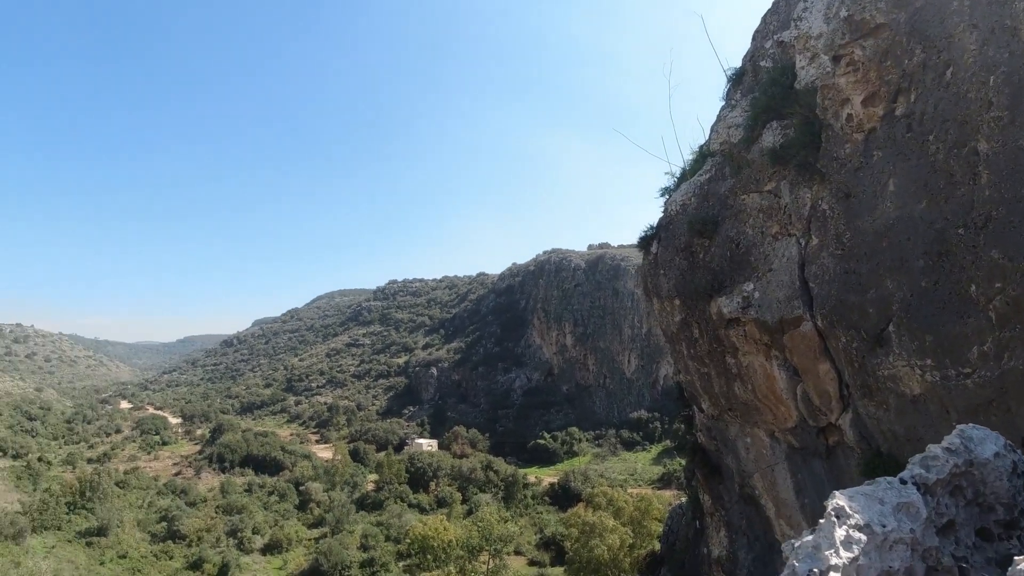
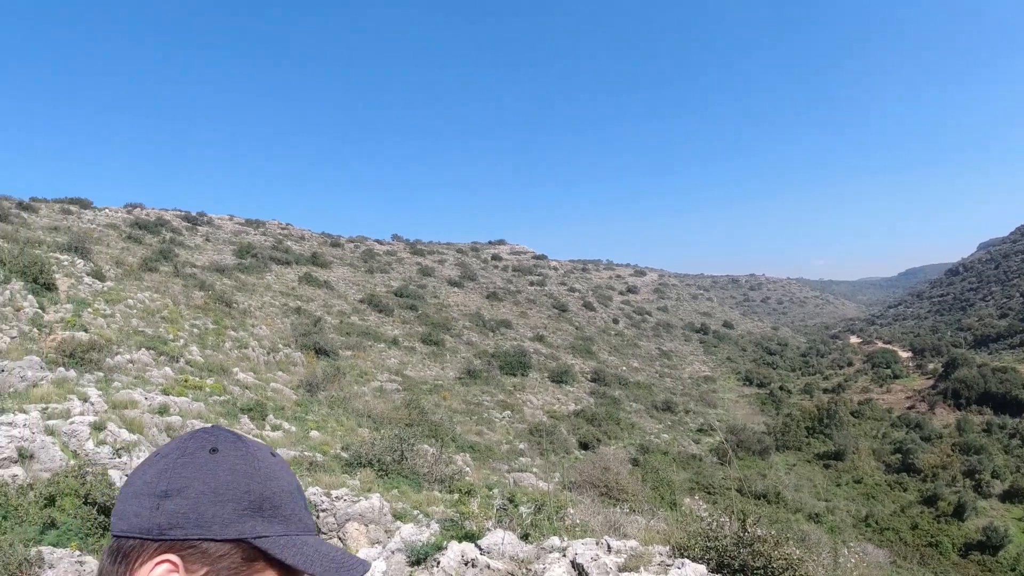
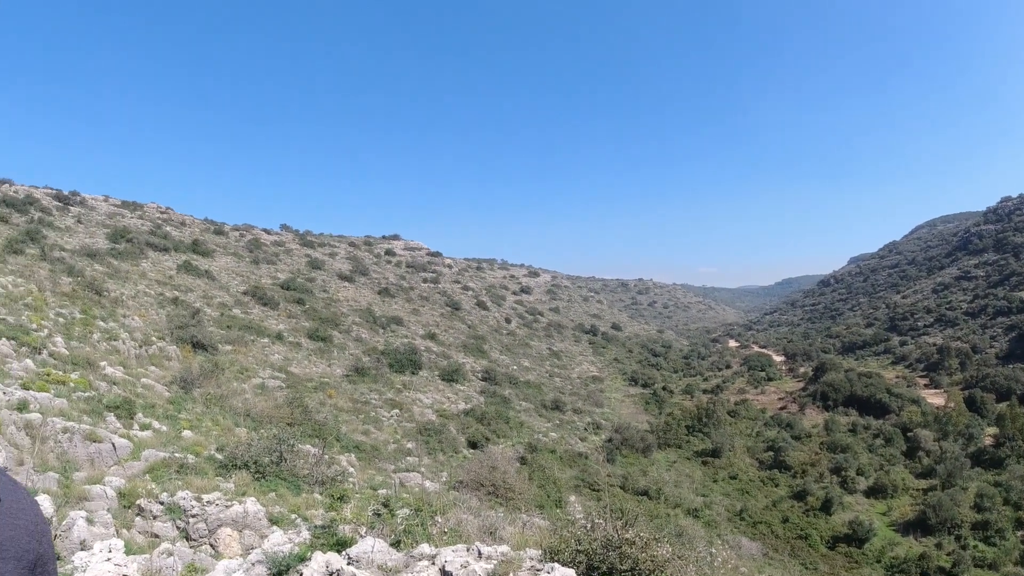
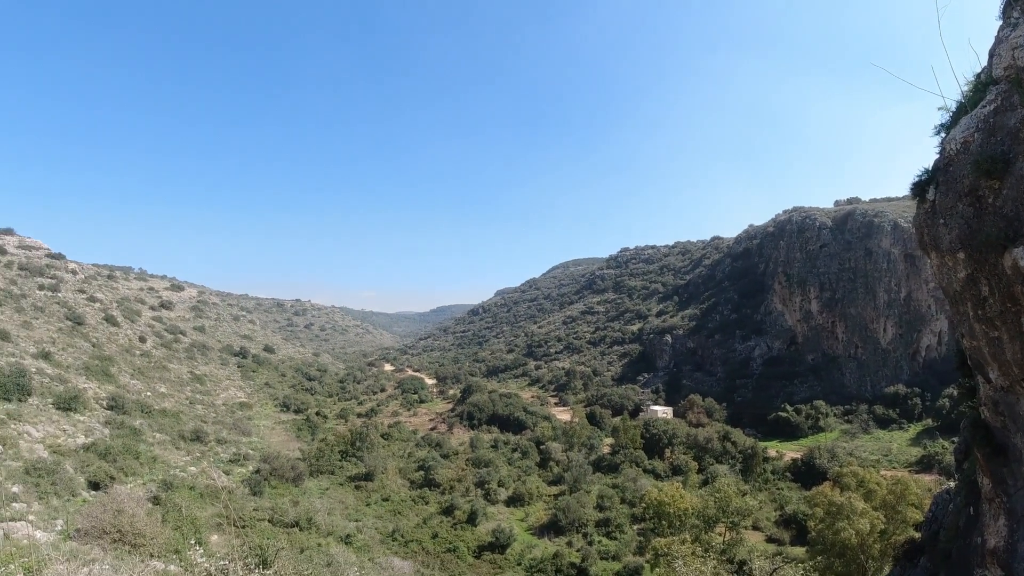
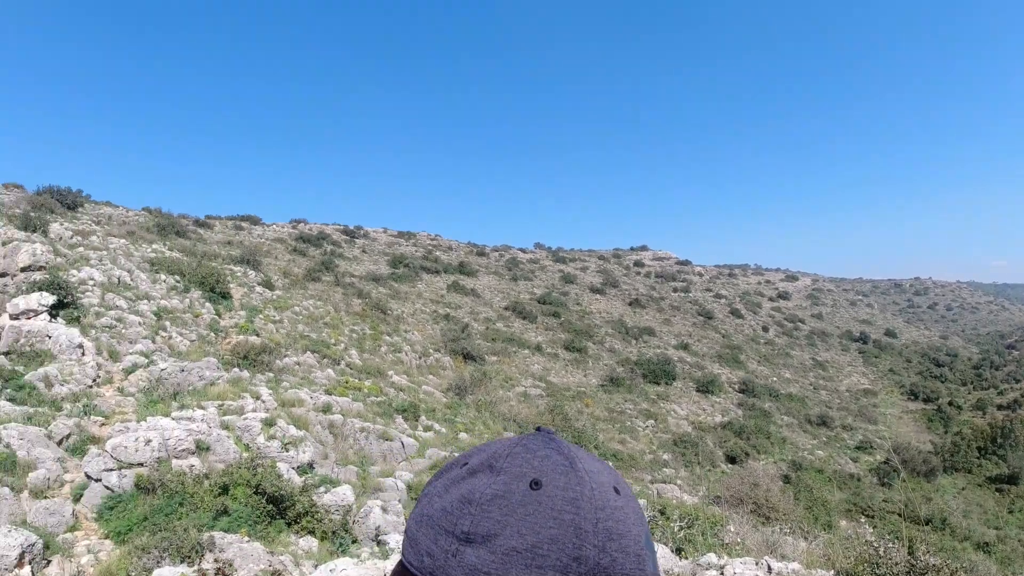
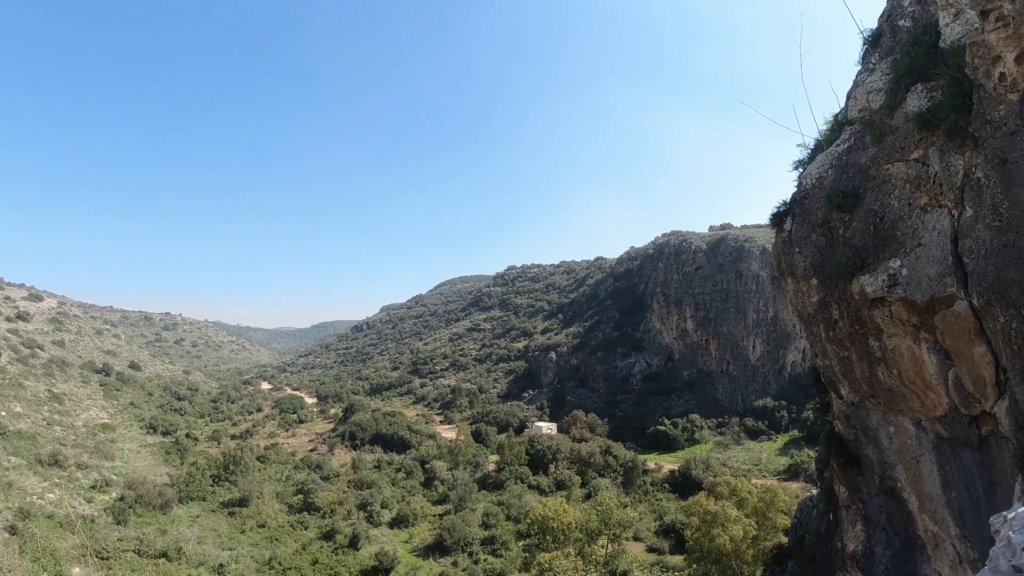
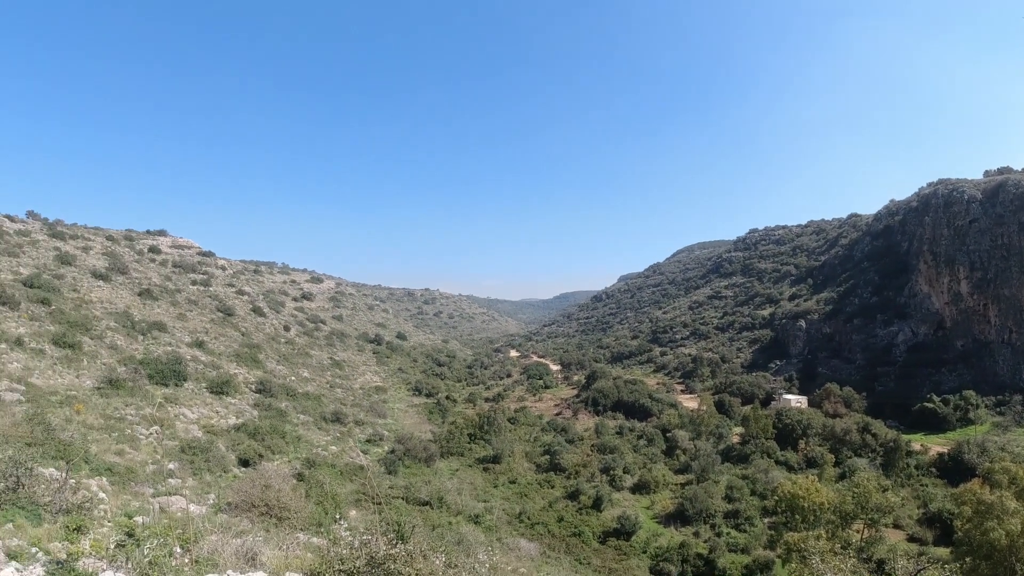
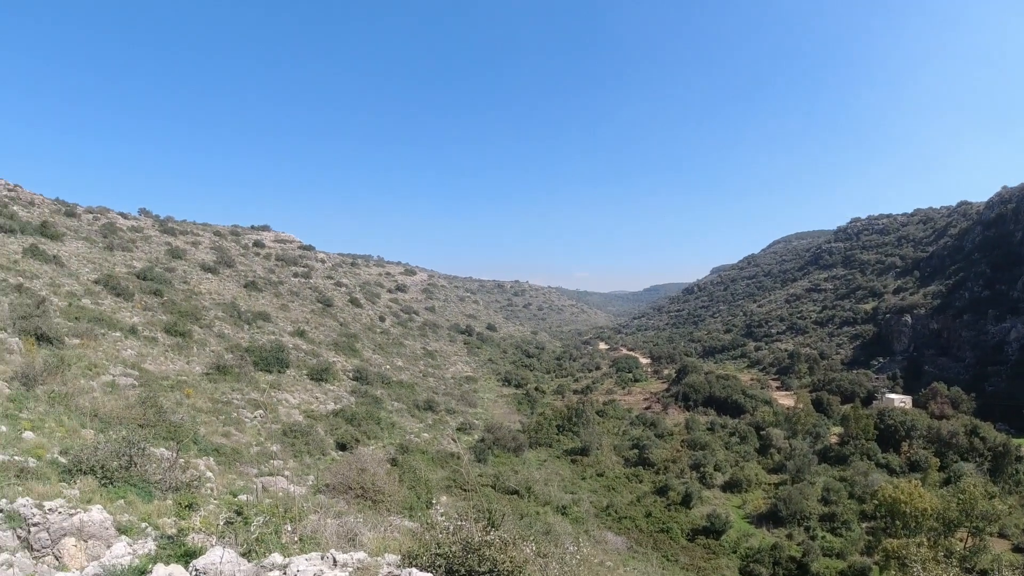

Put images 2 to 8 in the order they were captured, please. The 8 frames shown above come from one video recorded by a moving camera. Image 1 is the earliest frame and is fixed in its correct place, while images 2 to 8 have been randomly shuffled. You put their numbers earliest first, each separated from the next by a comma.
6, 4, 7, 8, 3, 2, 5
